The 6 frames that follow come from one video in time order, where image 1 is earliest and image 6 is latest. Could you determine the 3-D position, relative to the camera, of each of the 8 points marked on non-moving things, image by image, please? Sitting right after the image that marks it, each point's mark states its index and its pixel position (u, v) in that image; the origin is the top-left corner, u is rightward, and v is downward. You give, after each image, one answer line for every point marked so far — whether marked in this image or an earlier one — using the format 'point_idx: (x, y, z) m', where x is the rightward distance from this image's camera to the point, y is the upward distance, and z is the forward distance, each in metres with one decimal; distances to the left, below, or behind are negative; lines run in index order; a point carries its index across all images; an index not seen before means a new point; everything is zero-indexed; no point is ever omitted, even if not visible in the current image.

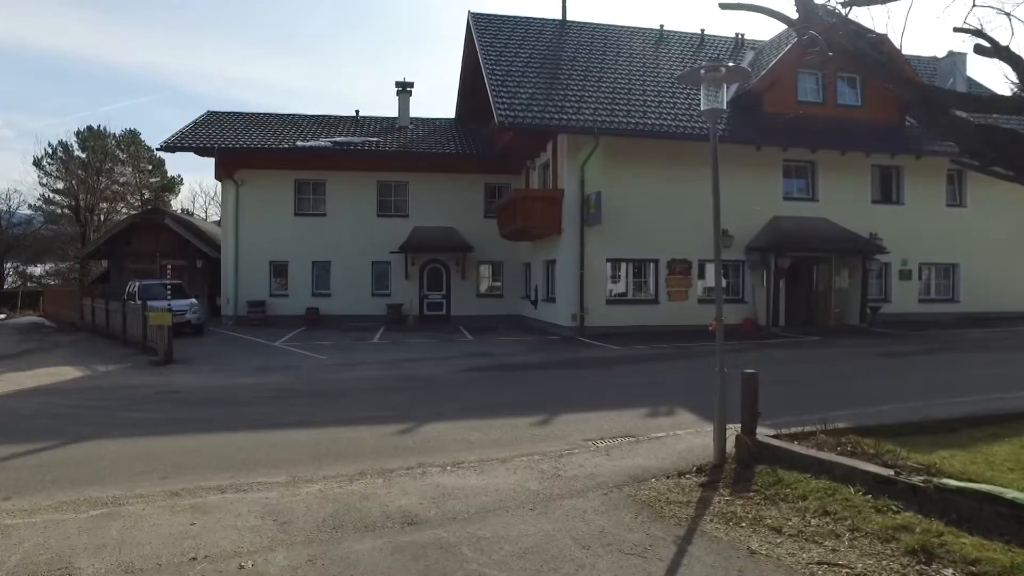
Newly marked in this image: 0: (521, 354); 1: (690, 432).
0: (+0.2, -1.5, +16.0) m
1: (+1.9, -1.5, +7.8) m
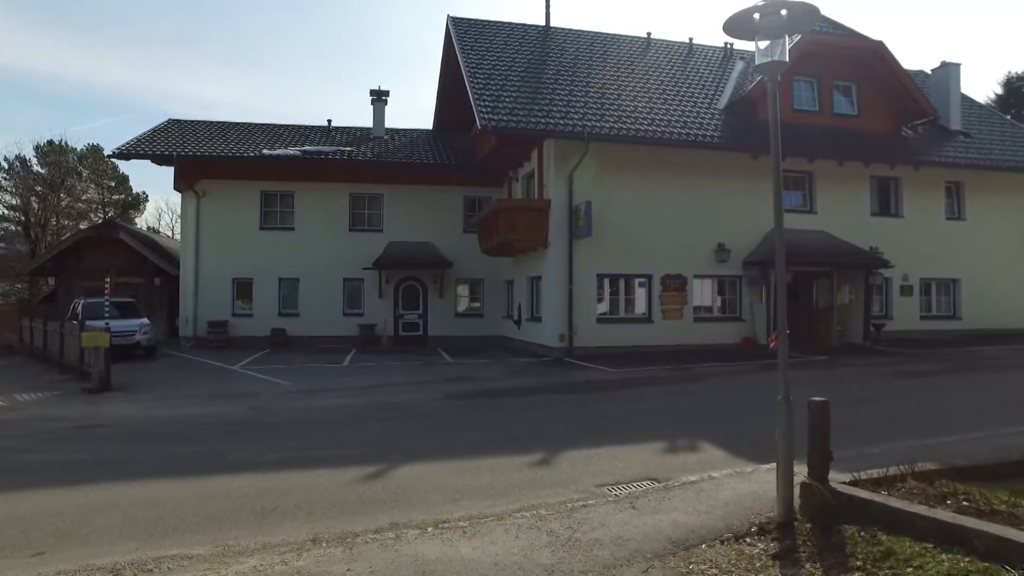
0: (-0.1, -1.8, +14.5) m
1: (+1.9, -1.6, +6.3) m
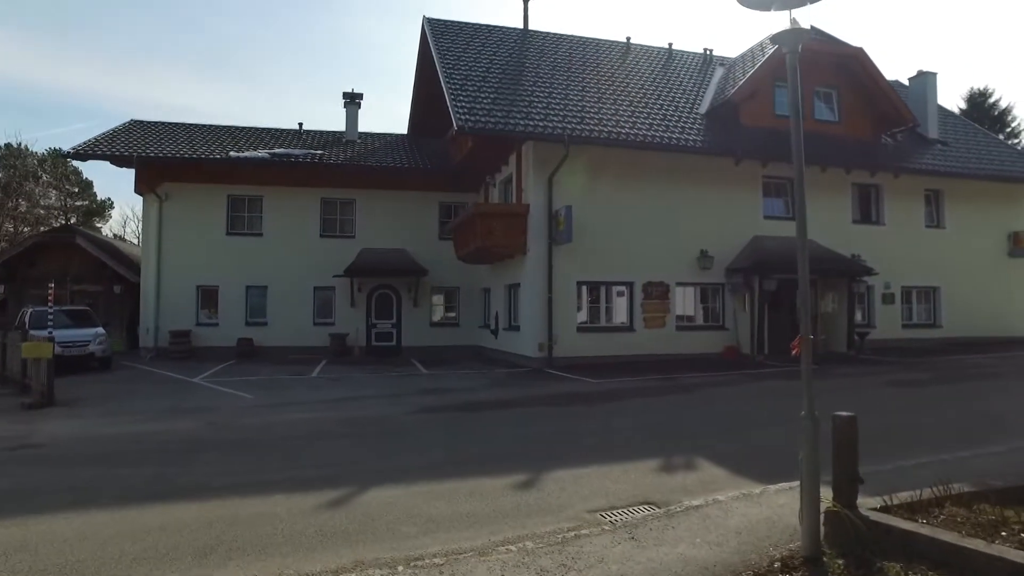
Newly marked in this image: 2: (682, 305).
0: (-0.5, -1.9, +13.8) m
1: (+1.7, -1.6, +5.7) m
2: (+4.5, -0.4, +19.3) m
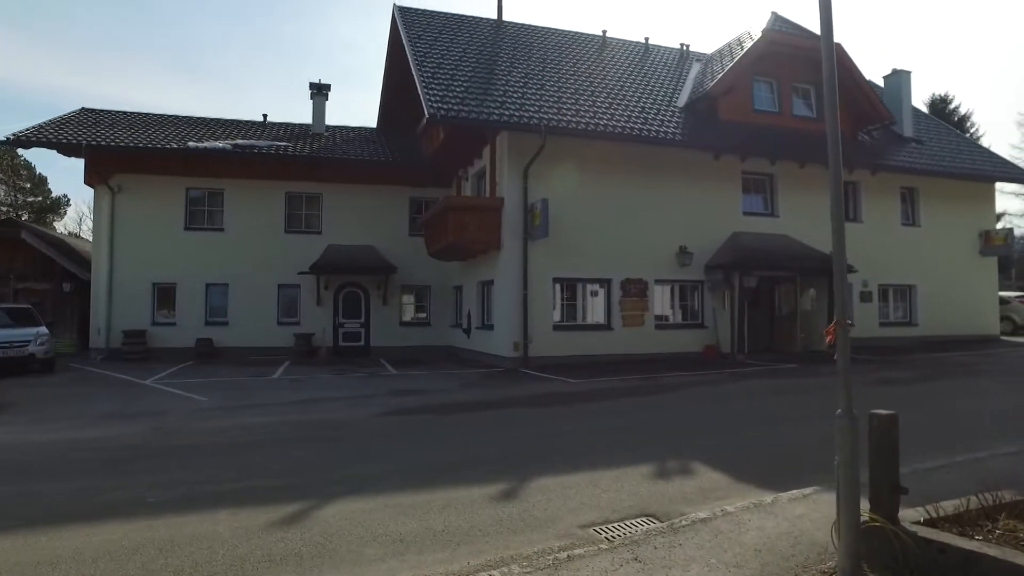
0: (-1.0, -1.8, +13.0) m
1: (+1.6, -1.5, +5.0) m
2: (+3.8, -0.4, +18.8) m
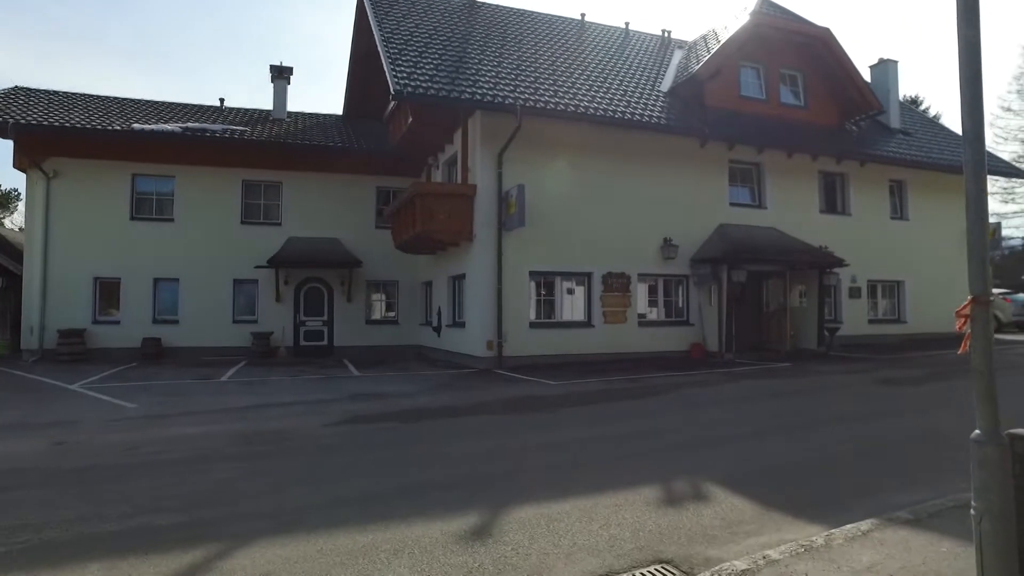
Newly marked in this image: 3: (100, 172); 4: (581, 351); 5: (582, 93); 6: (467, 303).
0: (-1.4, -1.7, +11.7) m
1: (+1.5, -1.4, +3.8) m
2: (+3.2, -0.2, +17.6) m
3: (-10.8, +3.0, +19.0) m
4: (+1.6, -1.4, +16.8) m
5: (+1.7, +4.7, +17.5) m
6: (-1.0, -0.3, +16.7) m
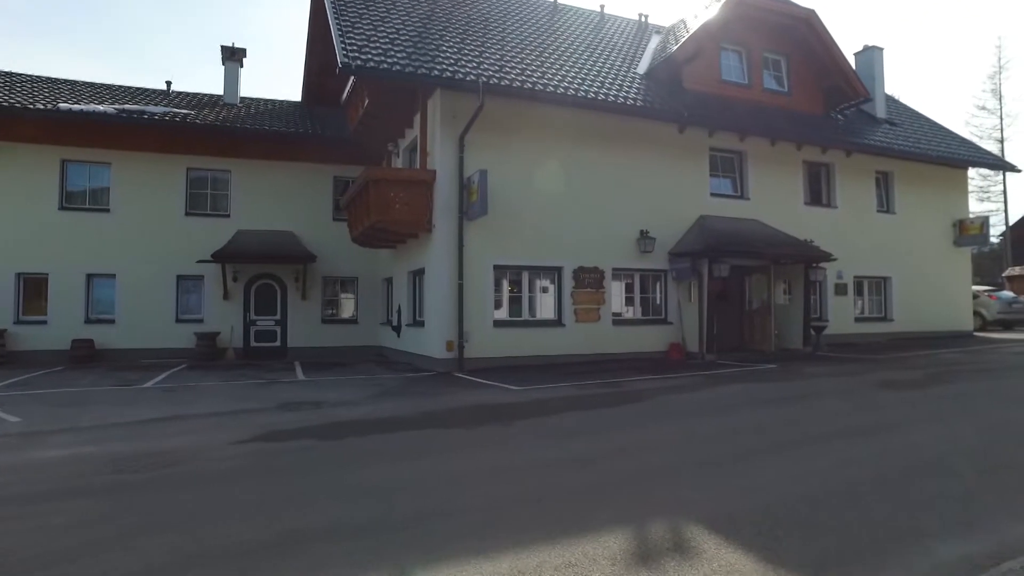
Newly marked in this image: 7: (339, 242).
0: (-2.0, -1.6, +10.3) m
1: (+1.1, -1.3, +2.5) m
2: (+2.4, -0.1, +16.4) m
3: (-11.6, +3.1, +17.3) m
4: (+0.8, -1.3, +15.5) m
5: (+0.9, +4.8, +16.1) m
6: (-1.8, -0.3, +15.3) m
7: (-4.7, +1.3, +19.7) m
